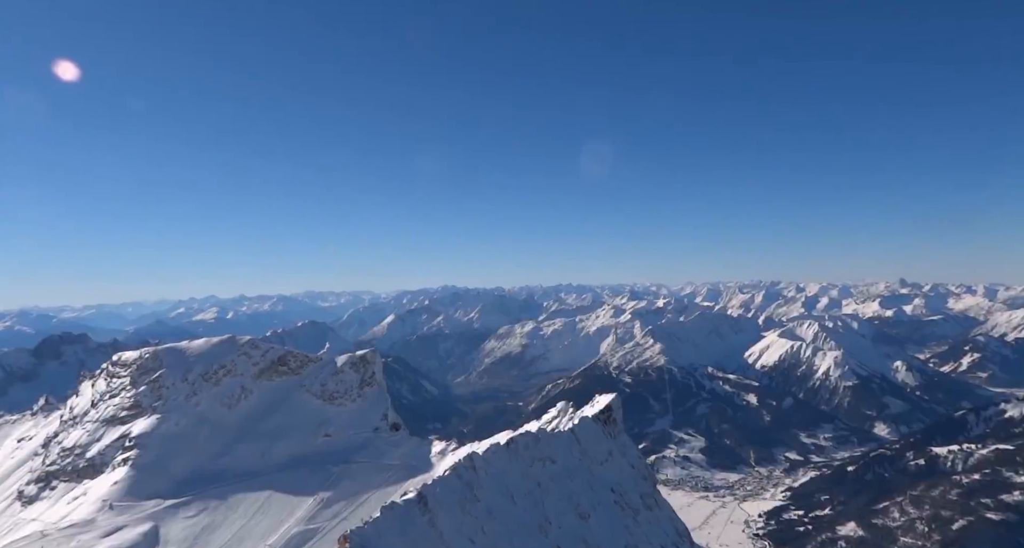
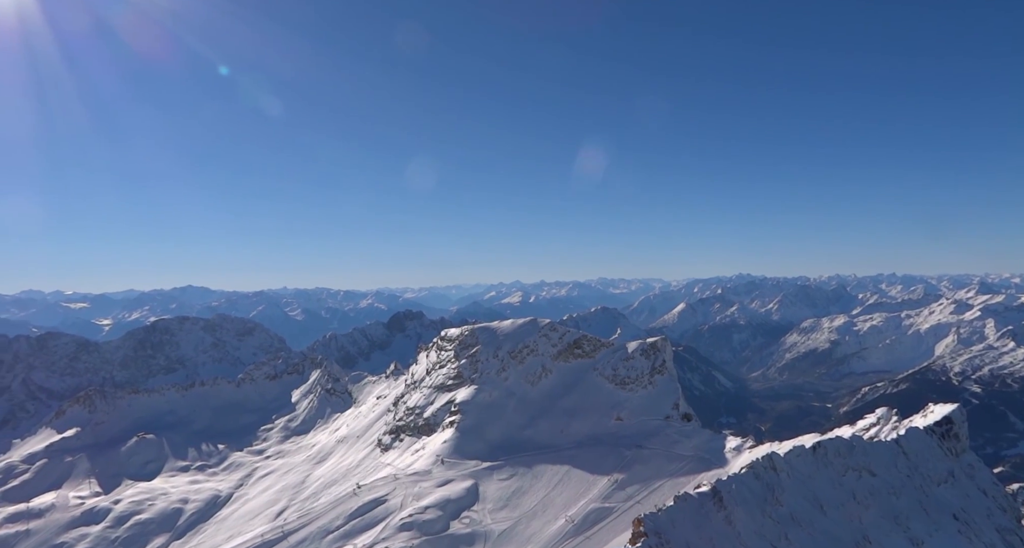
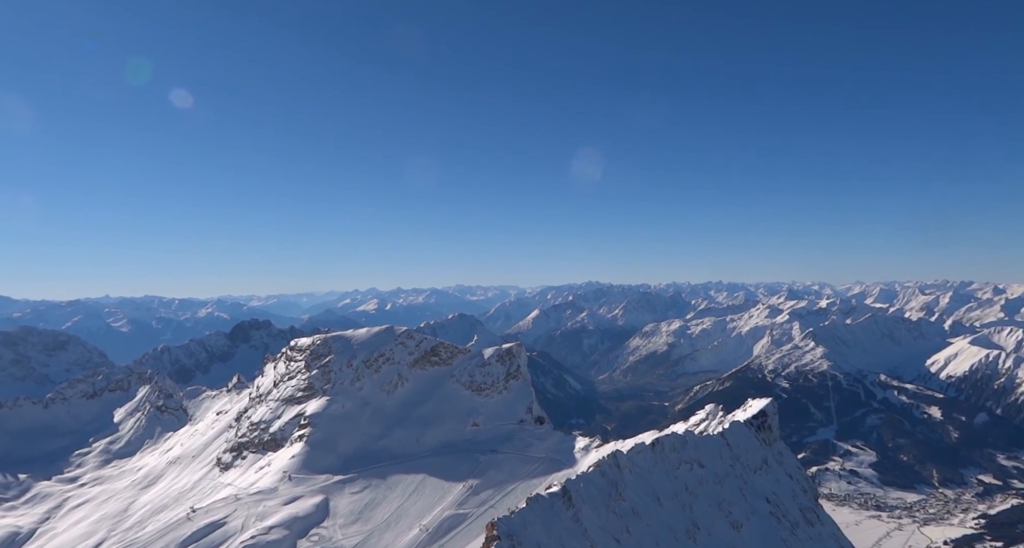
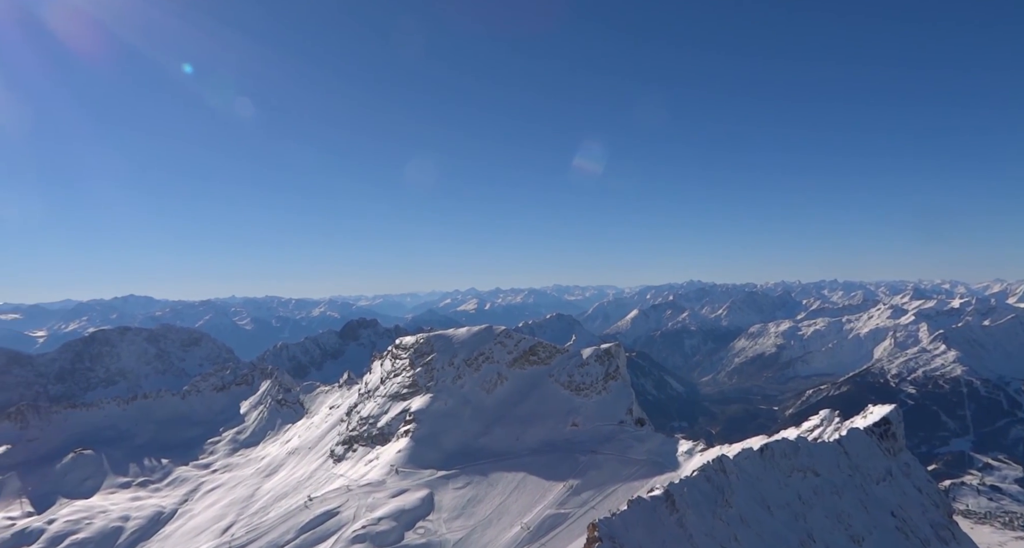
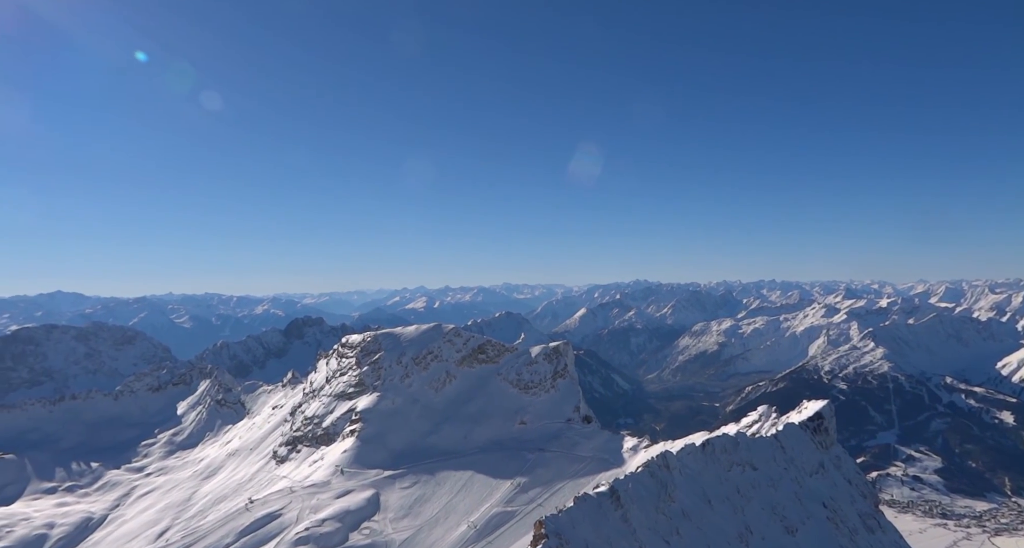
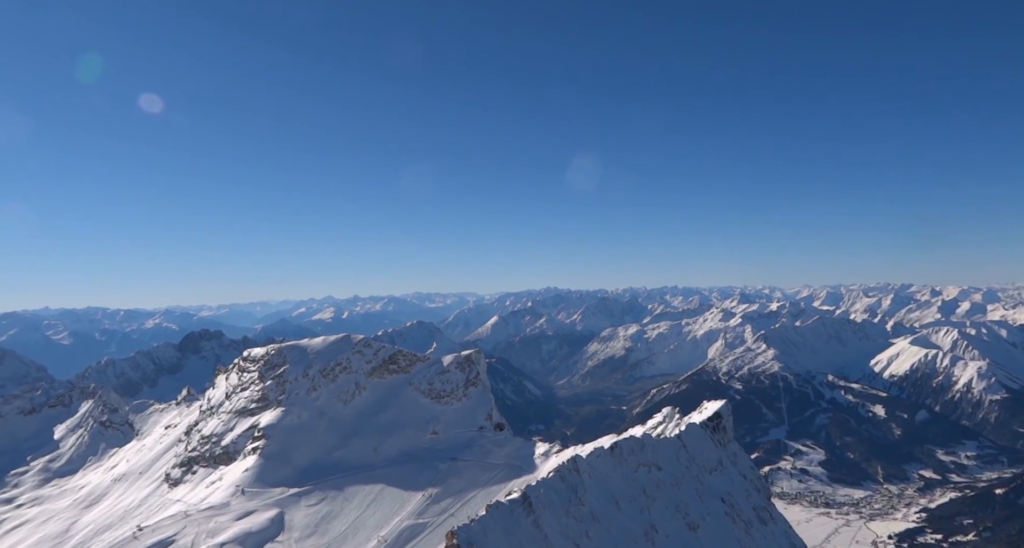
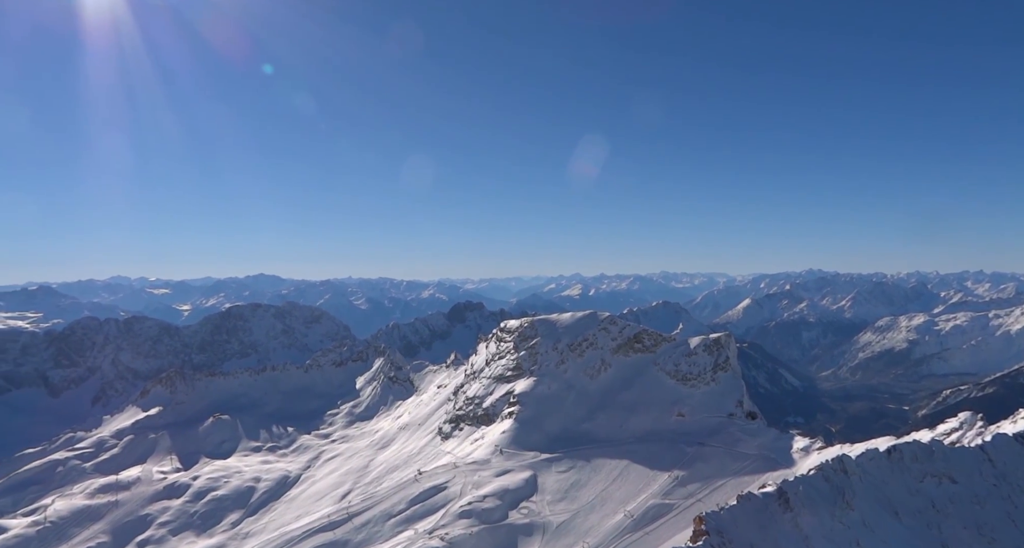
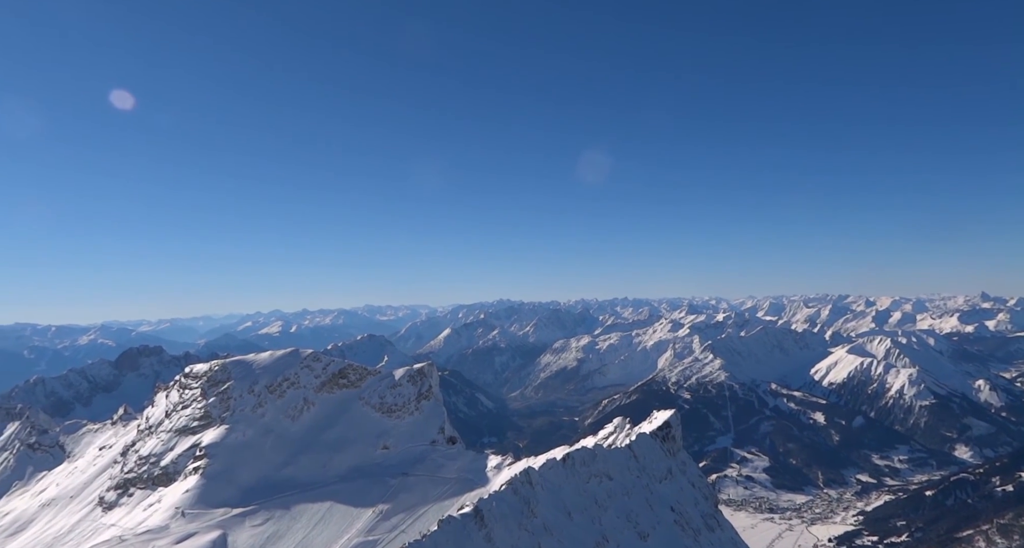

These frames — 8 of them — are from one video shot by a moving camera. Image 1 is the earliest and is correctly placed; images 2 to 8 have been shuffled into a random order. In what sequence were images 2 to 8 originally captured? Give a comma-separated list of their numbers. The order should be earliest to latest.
8, 6, 3, 5, 4, 2, 7
